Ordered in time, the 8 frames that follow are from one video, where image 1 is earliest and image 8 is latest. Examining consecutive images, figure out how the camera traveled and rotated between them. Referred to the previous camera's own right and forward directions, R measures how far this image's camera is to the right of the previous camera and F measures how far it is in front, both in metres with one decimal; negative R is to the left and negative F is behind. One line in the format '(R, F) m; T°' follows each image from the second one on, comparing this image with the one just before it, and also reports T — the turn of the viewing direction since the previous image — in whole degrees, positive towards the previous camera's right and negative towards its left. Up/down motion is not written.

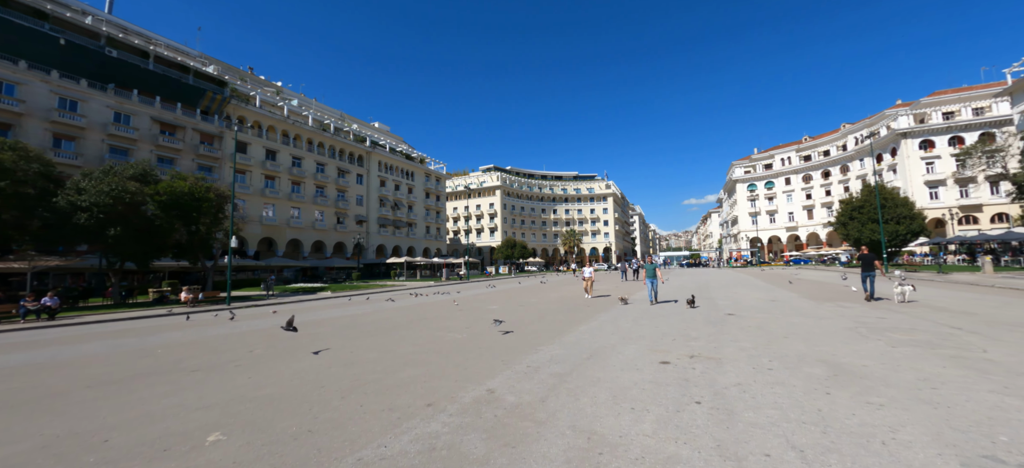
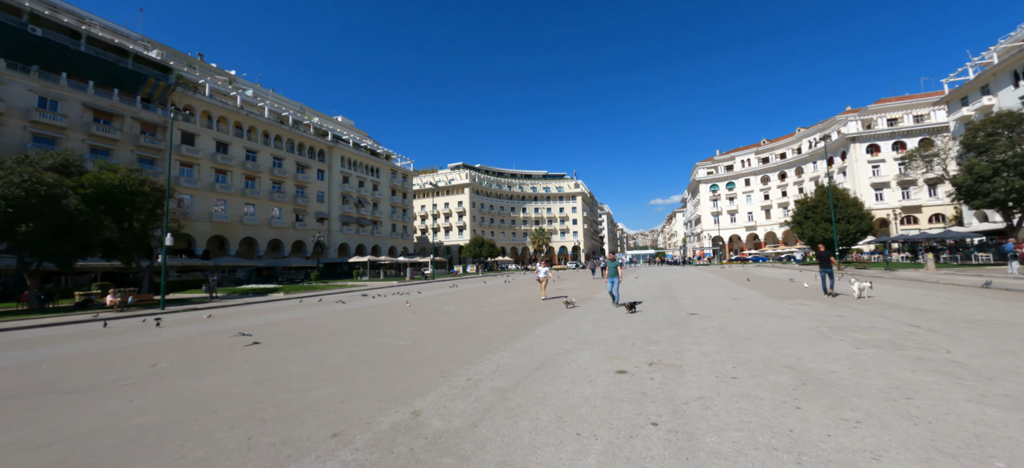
(+0.5, +0.8) m; +4°
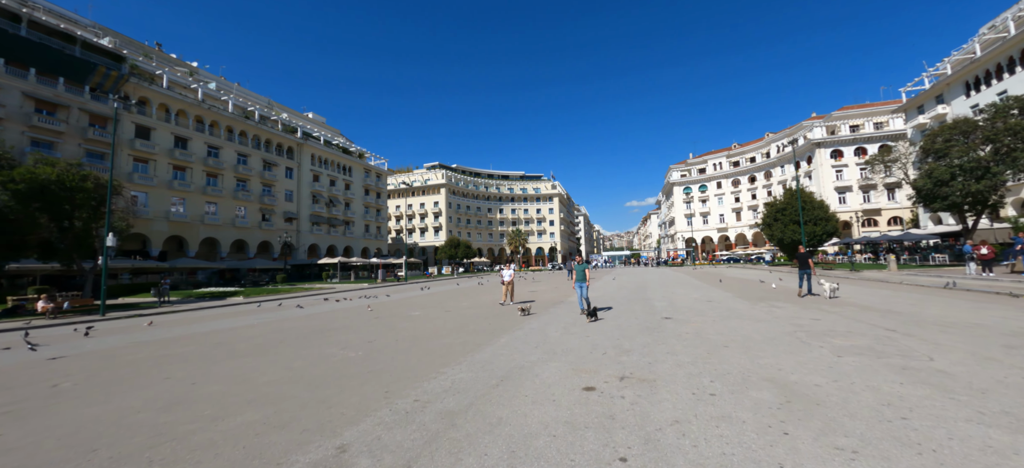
(+0.3, +0.6) m; +3°
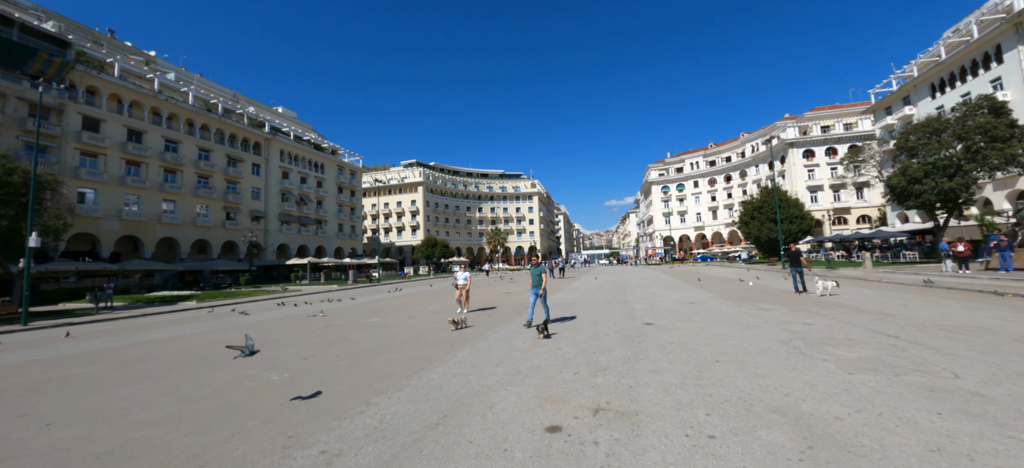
(+0.4, +1.0) m; +3°
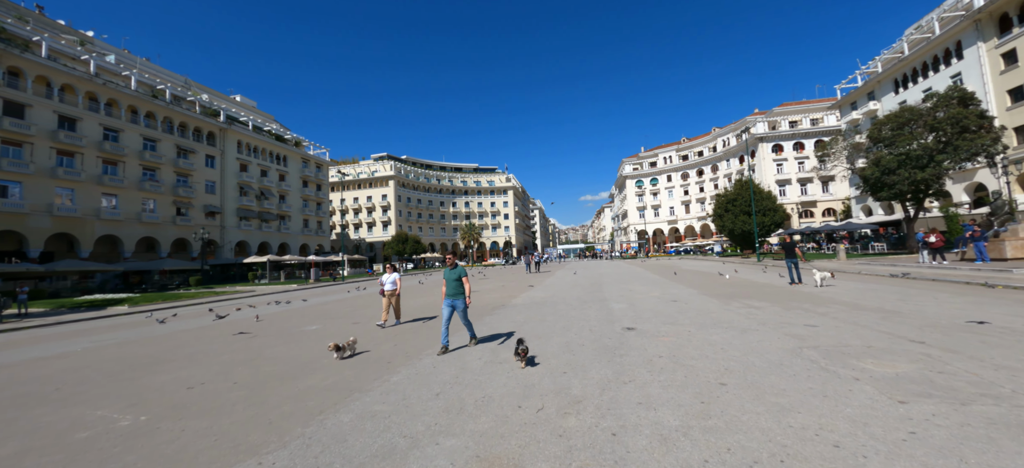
(+0.4, +1.4) m; +3°
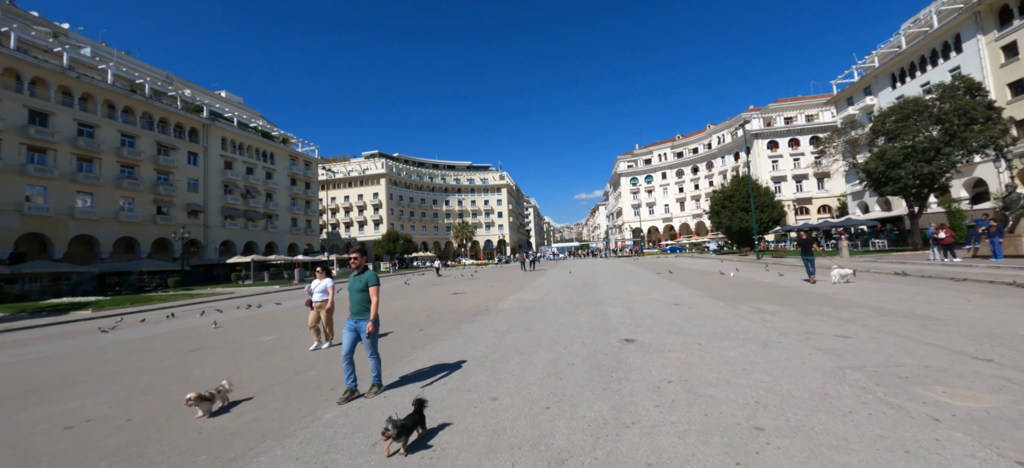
(+0.3, +1.1) m; +1°
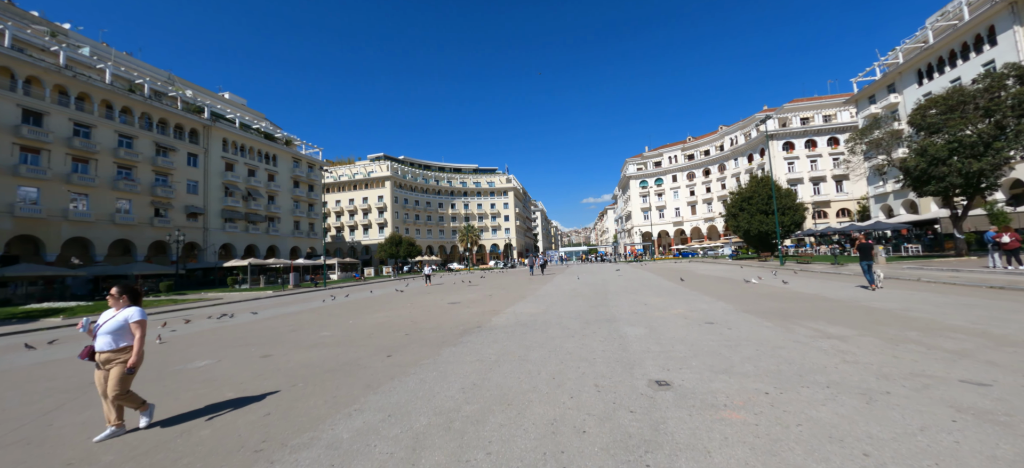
(+0.2, +1.6) m; -1°
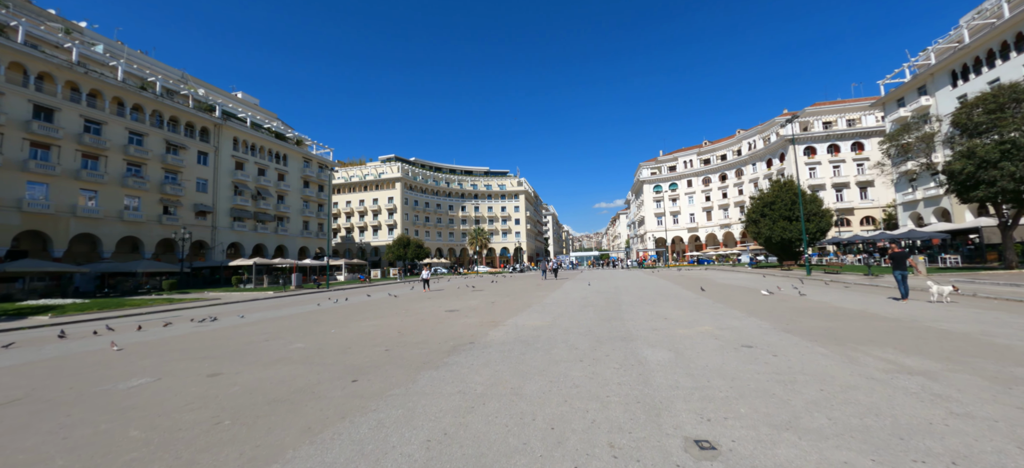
(+0.2, +1.1) m; -2°
